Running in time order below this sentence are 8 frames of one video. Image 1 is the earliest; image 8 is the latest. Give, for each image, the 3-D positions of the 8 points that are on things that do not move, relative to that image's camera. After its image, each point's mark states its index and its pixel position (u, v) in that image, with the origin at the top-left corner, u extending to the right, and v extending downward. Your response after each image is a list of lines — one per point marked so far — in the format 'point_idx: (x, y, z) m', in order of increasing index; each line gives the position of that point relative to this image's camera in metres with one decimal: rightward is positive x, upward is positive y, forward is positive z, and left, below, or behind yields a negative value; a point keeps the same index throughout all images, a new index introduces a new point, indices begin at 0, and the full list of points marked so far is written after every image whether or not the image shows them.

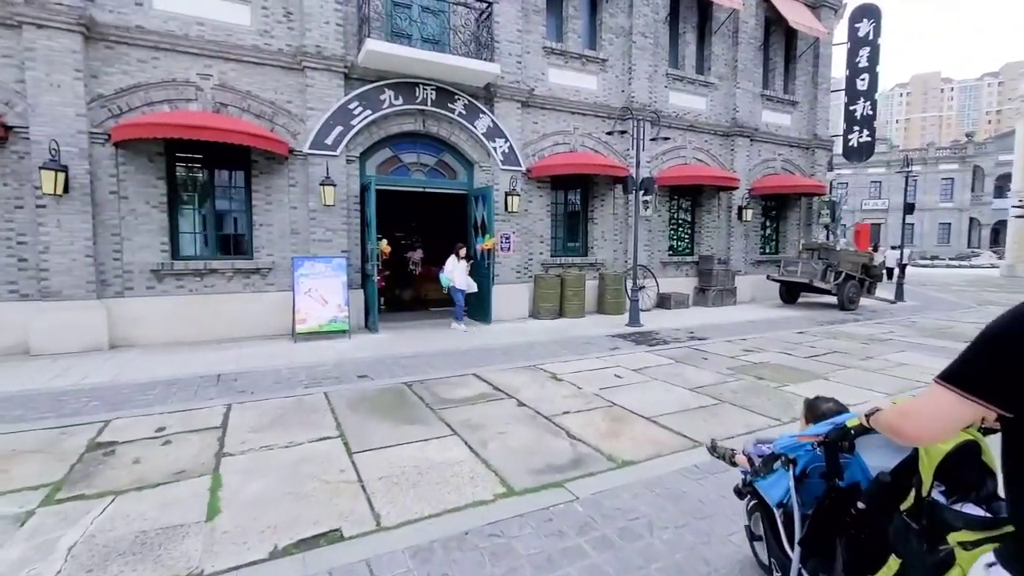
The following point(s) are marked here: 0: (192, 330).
0: (-6.0, -0.8, +9.2) m
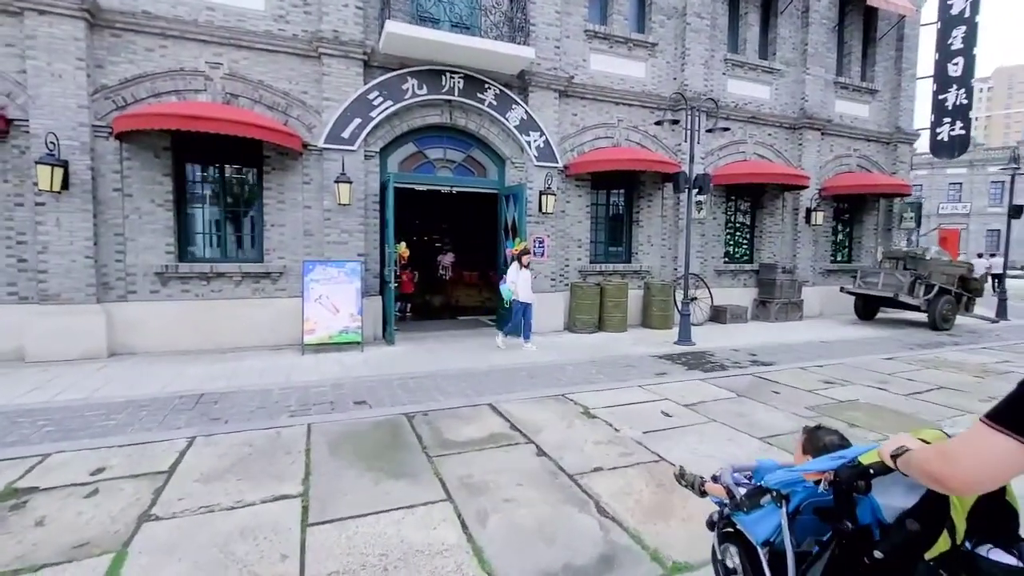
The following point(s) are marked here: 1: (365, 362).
0: (-5.5, -0.9, +8.6) m
1: (-2.3, -1.2, +7.8) m
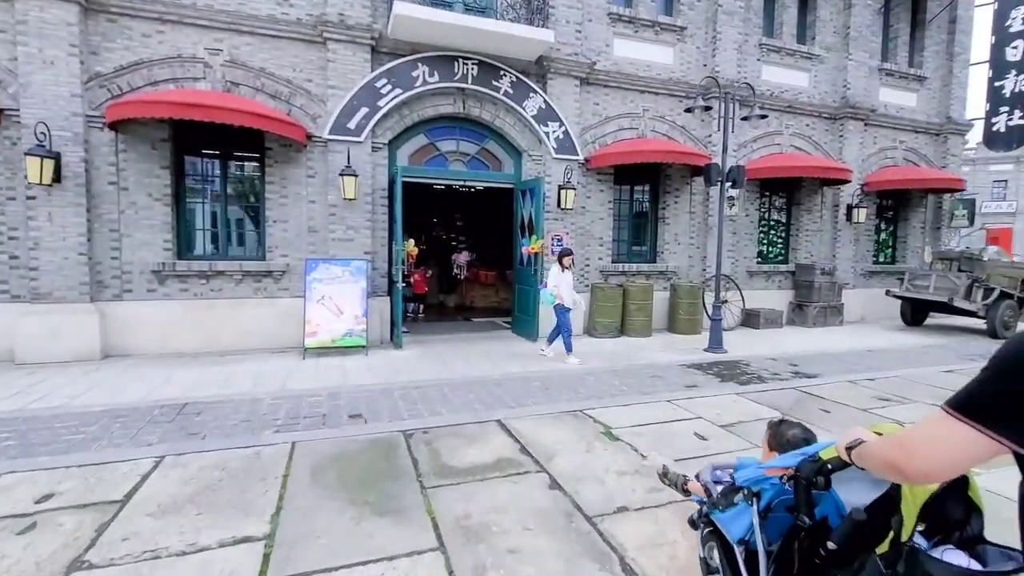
0: (-5.2, -0.8, +8.1) m
1: (-2.1, -1.2, +7.3) m
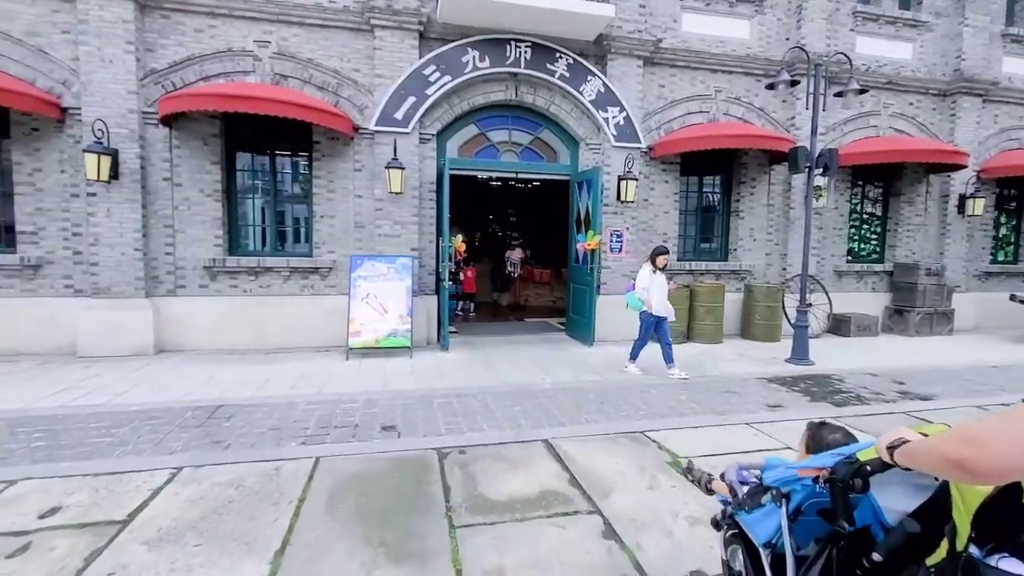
0: (-4.4, -0.8, +8.1) m
1: (-1.4, -1.2, +6.9) m
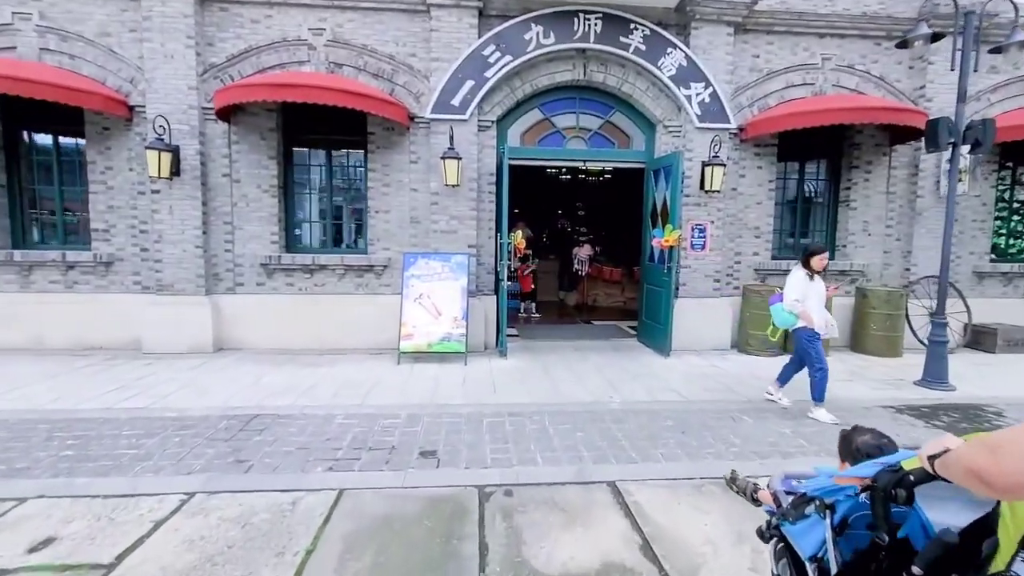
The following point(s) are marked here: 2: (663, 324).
0: (-3.4, -0.8, +7.8) m
1: (-0.6, -1.2, +6.2) m
2: (+2.4, -0.6, +7.7) m
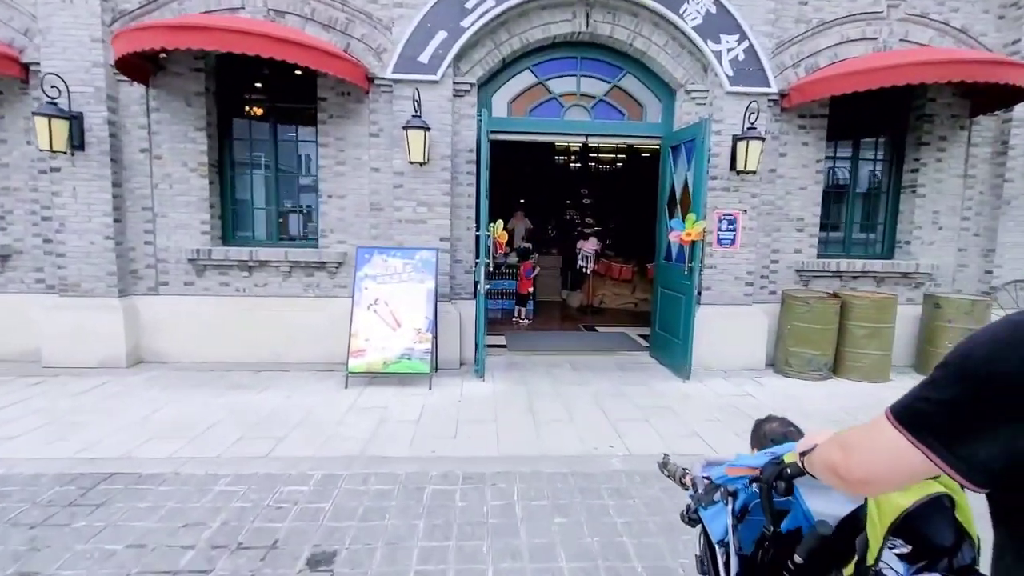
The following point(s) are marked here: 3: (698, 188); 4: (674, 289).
0: (-3.6, -0.8, +6.5) m
1: (-0.9, -1.3, +4.8) m
2: (+2.1, -0.6, +6.2) m
3: (+2.2, +1.2, +5.9) m
4: (+2.1, 0.0, +6.4) m
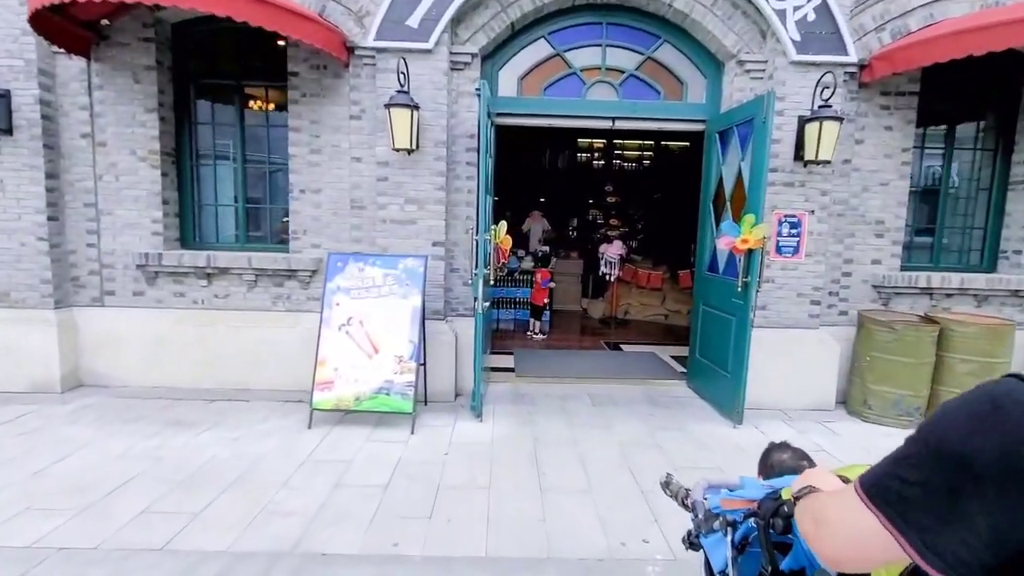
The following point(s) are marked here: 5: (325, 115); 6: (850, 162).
0: (-3.5, -0.9, +5.4) m
1: (-0.9, -1.4, +3.7) m
2: (+2.2, -0.8, +4.9) m
3: (+2.3, +1.0, +4.6) m
4: (+2.2, -0.2, +5.1) m
5: (-2.0, +1.9, +5.3) m
6: (+3.6, +1.4, +5.3) m
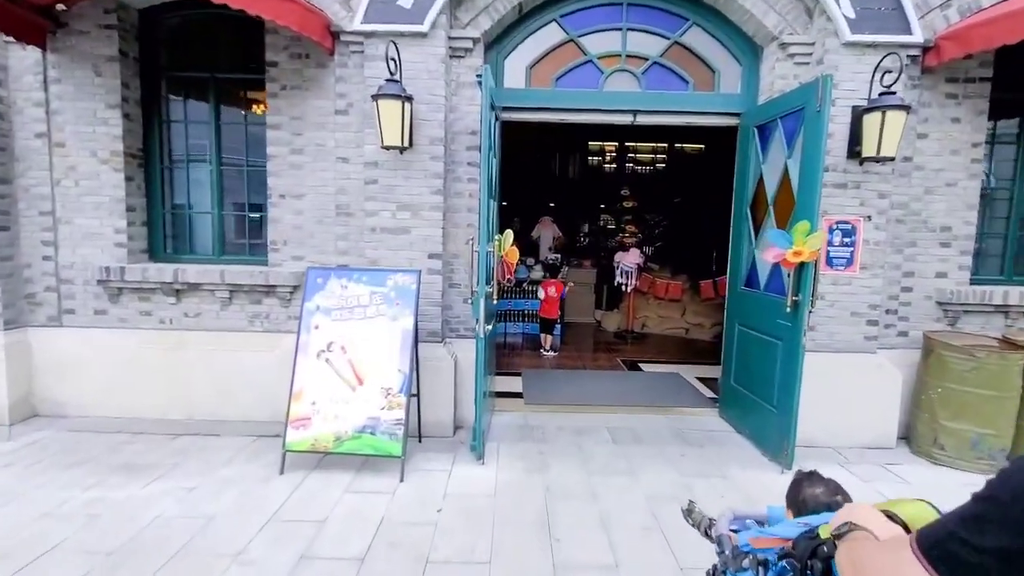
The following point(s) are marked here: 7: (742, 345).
0: (-3.5, -1.1, +4.8) m
1: (-0.9, -1.6, +3.0) m
2: (+2.2, -1.0, +4.2) m
3: (+2.3, +0.8, +3.9) m
4: (+2.2, -0.4, +4.4) m
5: (-2.0, +1.7, +4.7) m
6: (+3.7, +1.2, +4.6) m
7: (+2.2, -0.6, +4.7) m
